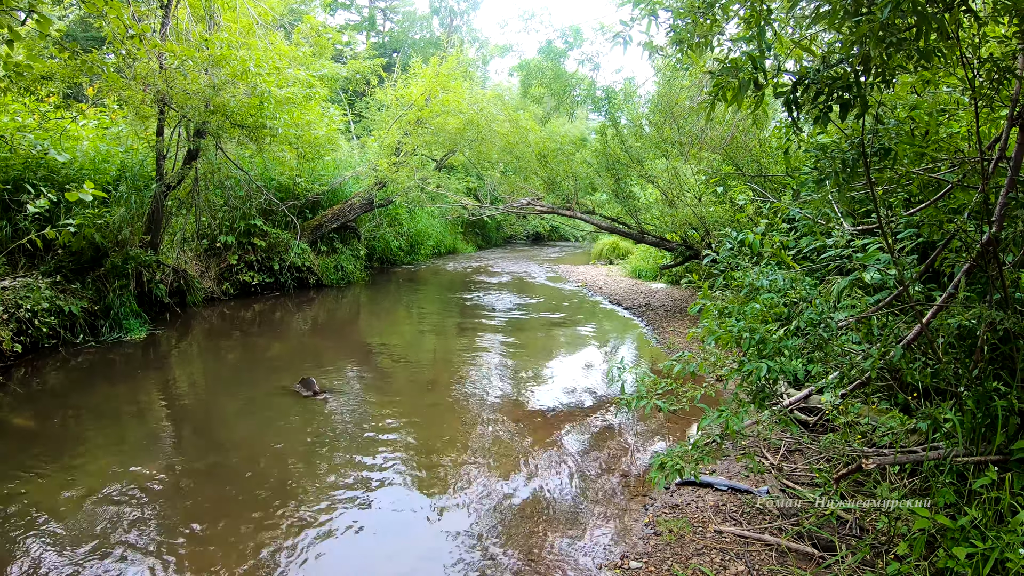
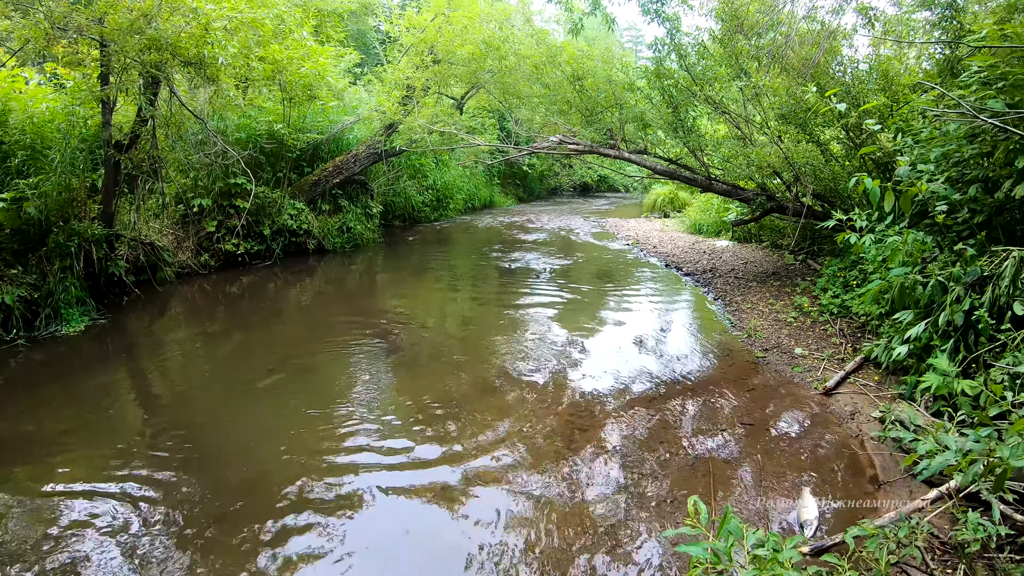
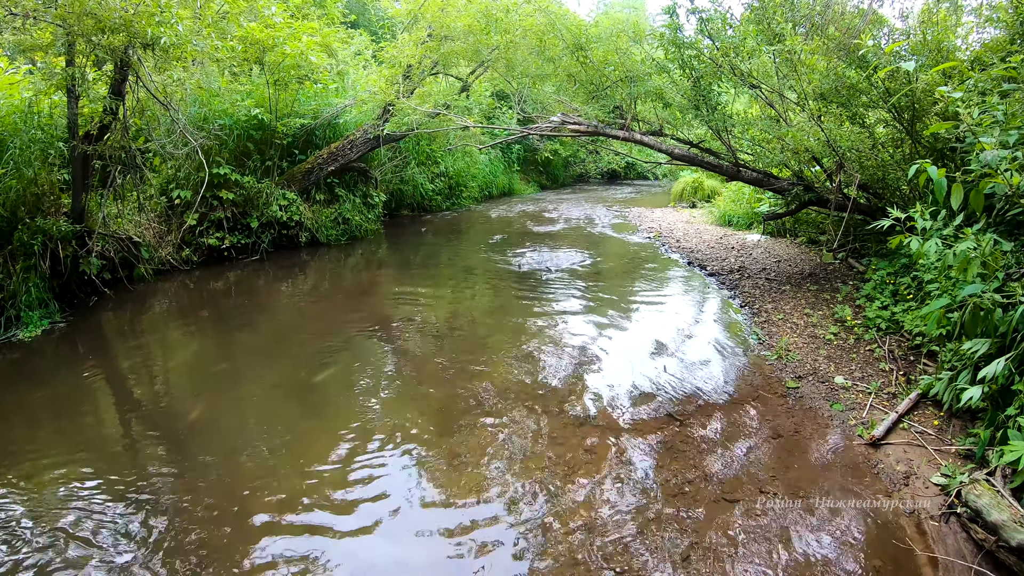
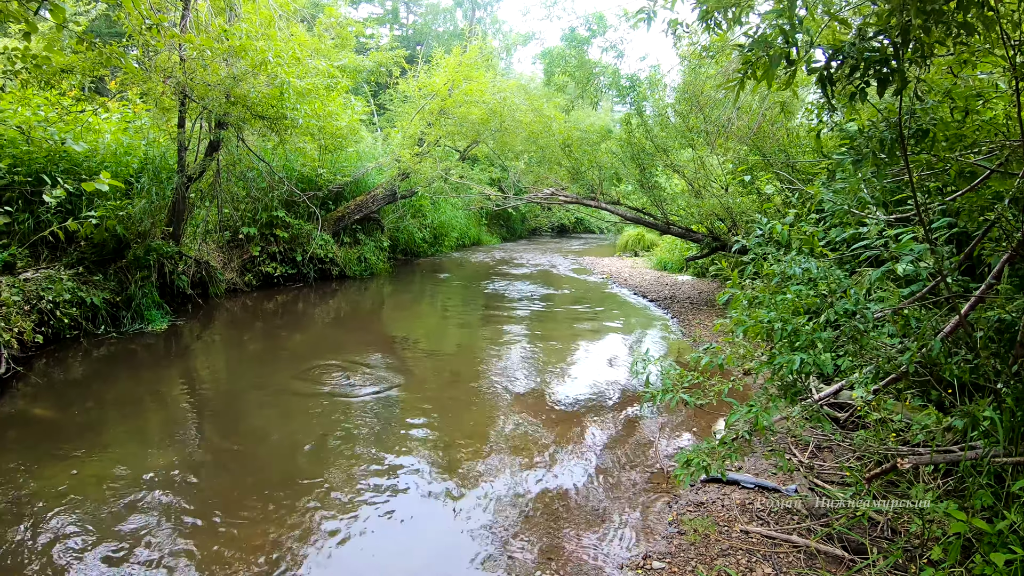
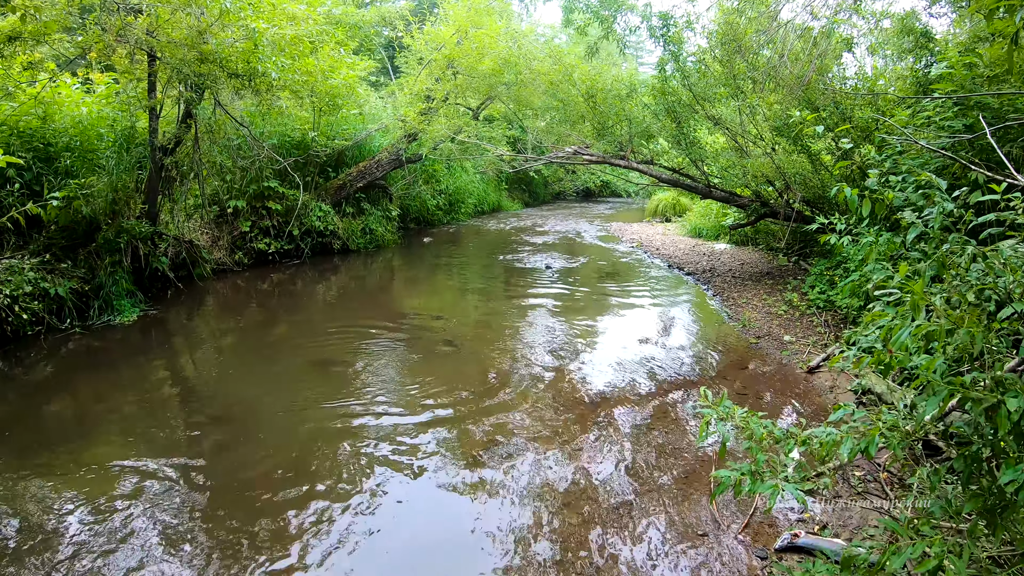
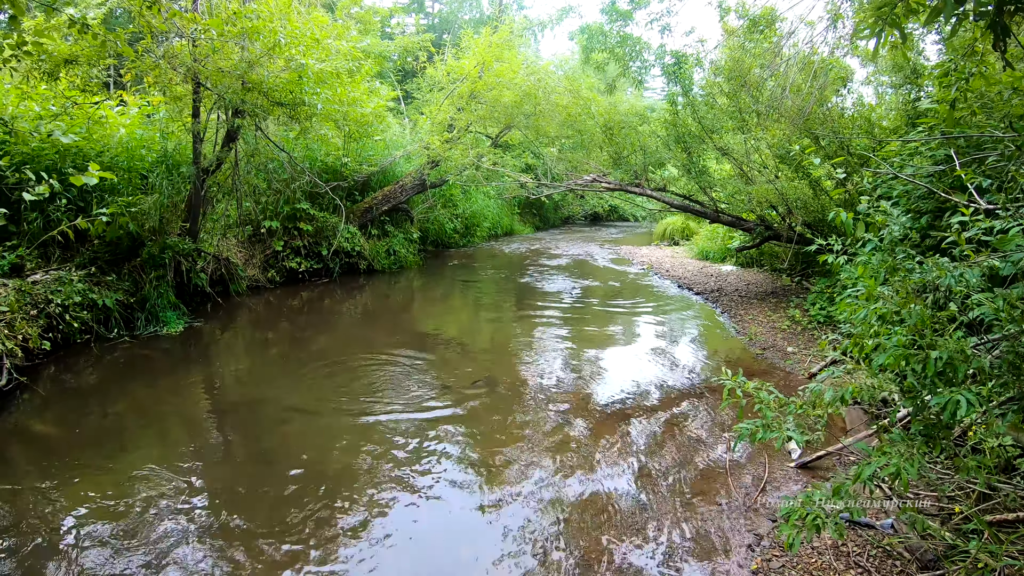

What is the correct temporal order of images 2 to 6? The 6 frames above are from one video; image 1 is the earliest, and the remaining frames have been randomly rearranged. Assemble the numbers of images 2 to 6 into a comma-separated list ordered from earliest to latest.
4, 6, 5, 2, 3
